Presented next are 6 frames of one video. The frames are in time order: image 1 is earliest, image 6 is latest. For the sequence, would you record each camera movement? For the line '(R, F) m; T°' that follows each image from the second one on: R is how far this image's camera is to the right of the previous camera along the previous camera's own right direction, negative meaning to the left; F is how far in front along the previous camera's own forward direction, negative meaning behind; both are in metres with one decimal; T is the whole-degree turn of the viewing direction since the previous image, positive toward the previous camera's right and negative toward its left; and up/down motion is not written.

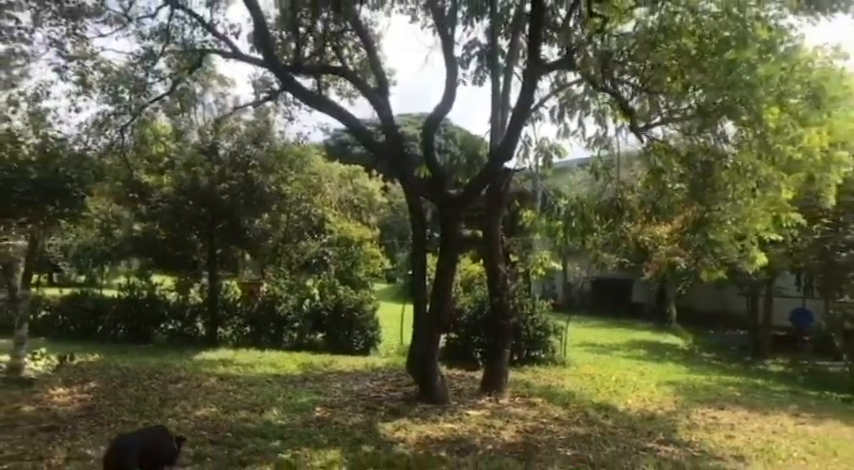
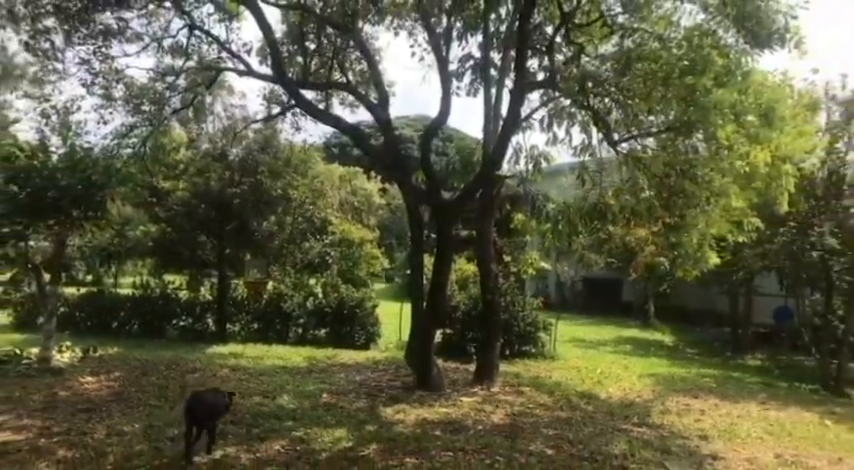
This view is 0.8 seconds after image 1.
(0.0, -0.7) m; 0°
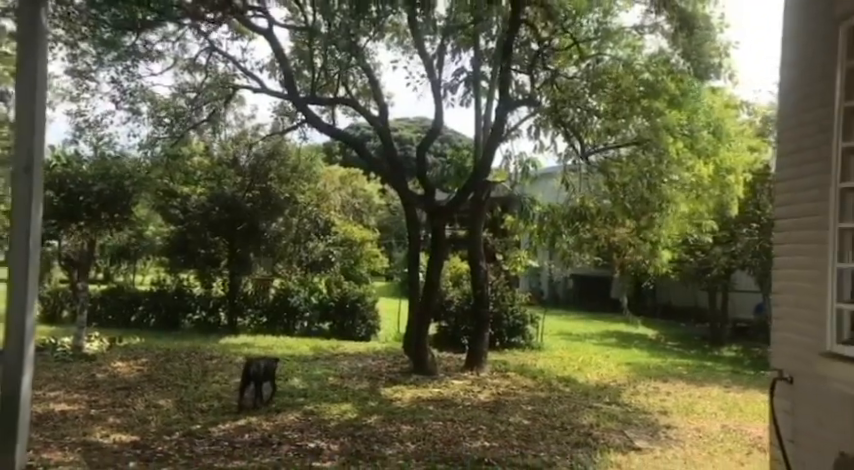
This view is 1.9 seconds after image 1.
(+0.1, -0.9) m; 0°
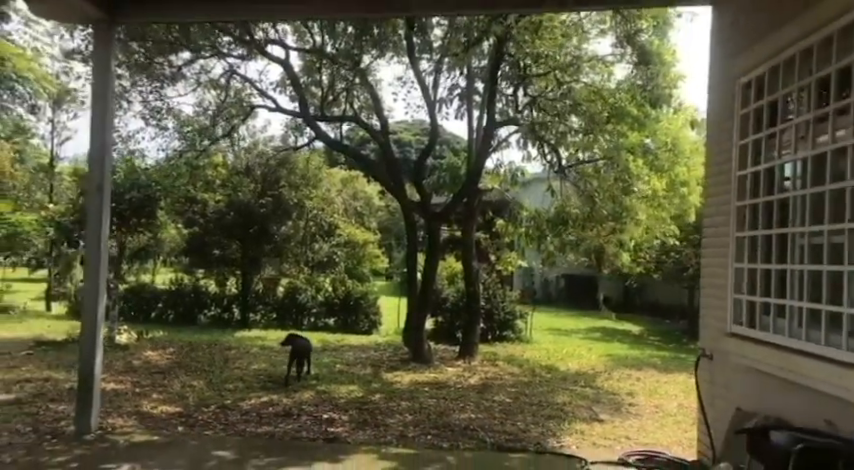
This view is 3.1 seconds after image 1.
(0.0, -1.0) m; 0°
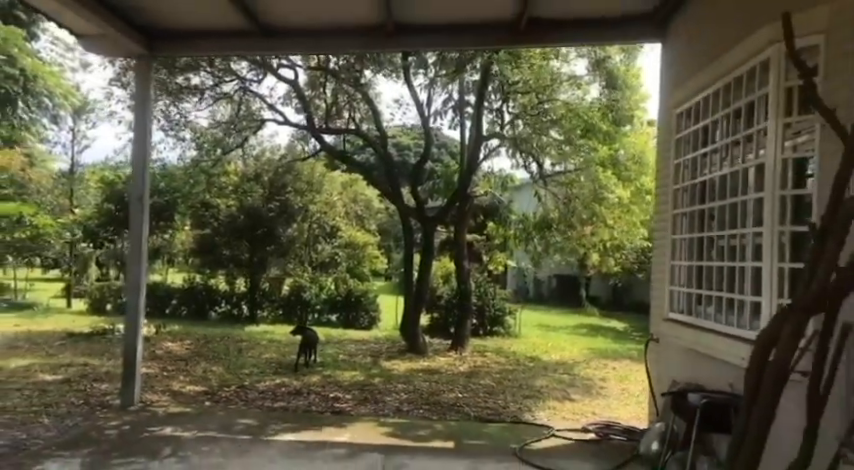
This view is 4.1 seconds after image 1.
(+0.1, -1.0) m; 0°
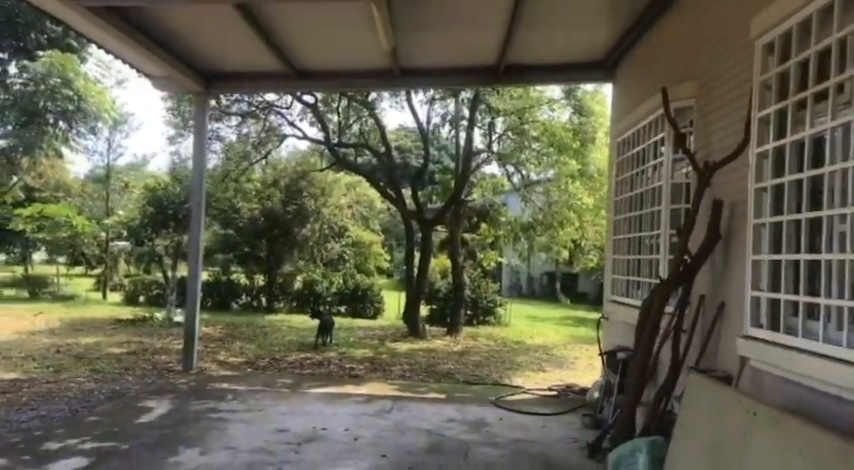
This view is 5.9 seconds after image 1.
(0.0, -1.7) m; 0°
